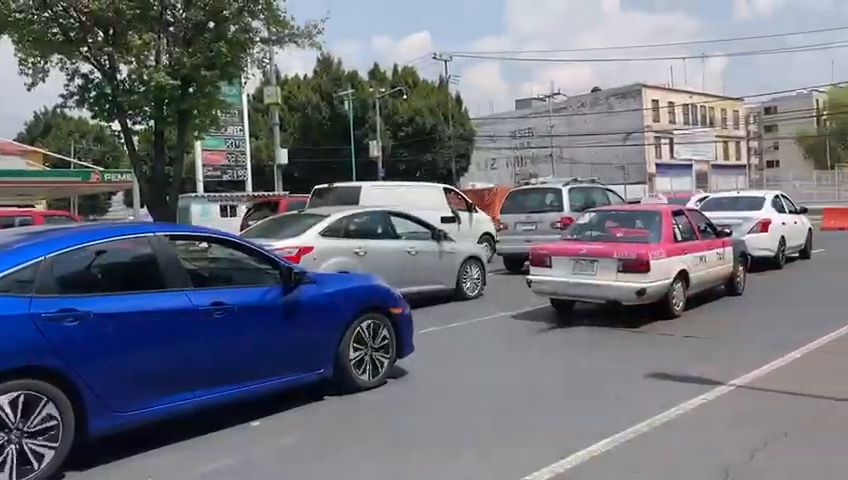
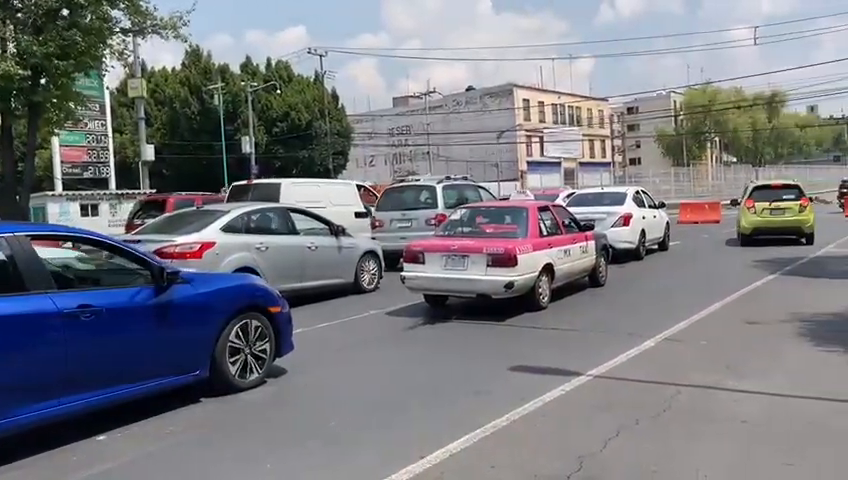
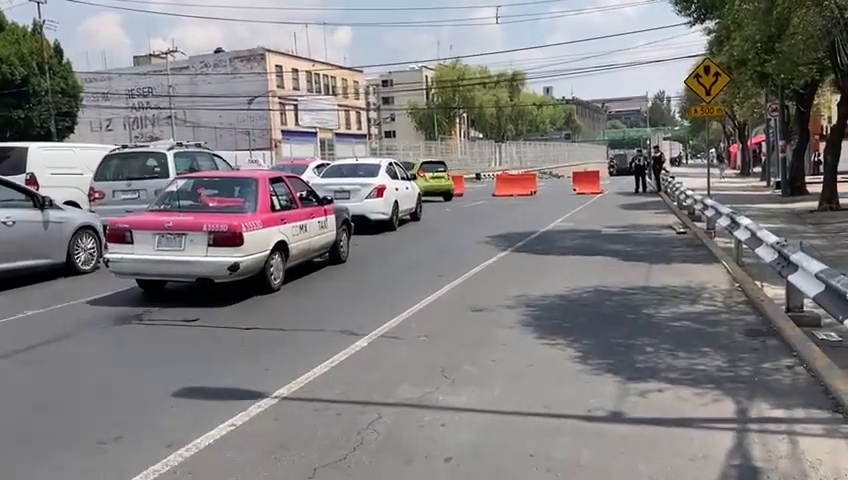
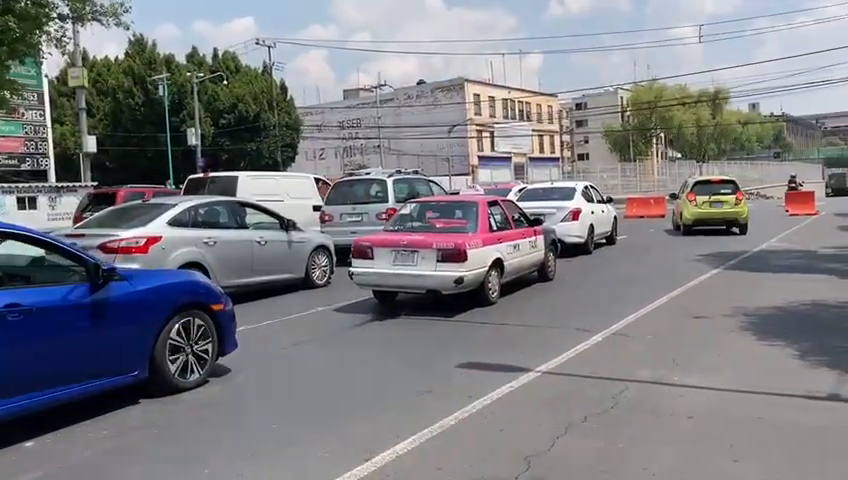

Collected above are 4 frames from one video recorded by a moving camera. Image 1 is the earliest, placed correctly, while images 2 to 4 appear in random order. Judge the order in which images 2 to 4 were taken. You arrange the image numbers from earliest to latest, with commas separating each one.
2, 4, 3
